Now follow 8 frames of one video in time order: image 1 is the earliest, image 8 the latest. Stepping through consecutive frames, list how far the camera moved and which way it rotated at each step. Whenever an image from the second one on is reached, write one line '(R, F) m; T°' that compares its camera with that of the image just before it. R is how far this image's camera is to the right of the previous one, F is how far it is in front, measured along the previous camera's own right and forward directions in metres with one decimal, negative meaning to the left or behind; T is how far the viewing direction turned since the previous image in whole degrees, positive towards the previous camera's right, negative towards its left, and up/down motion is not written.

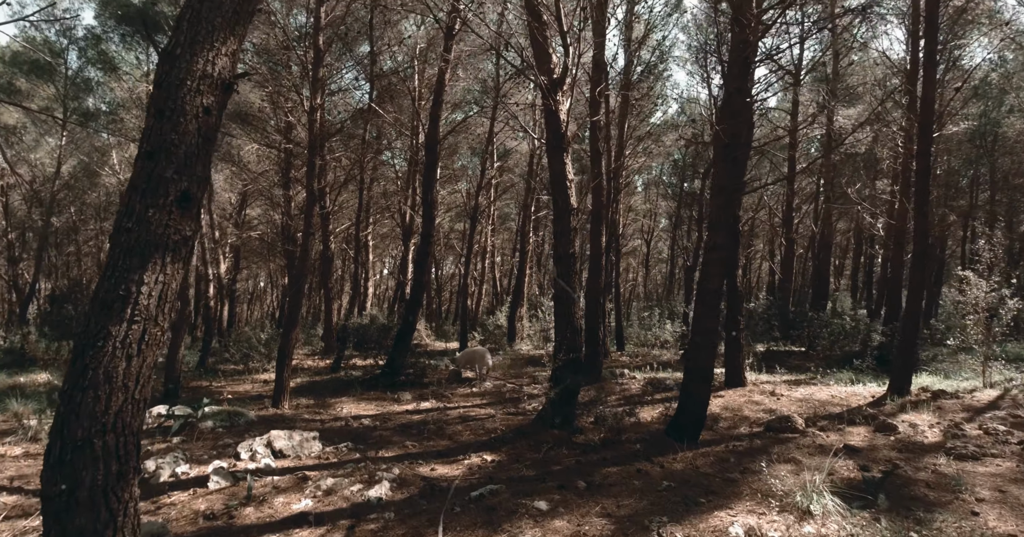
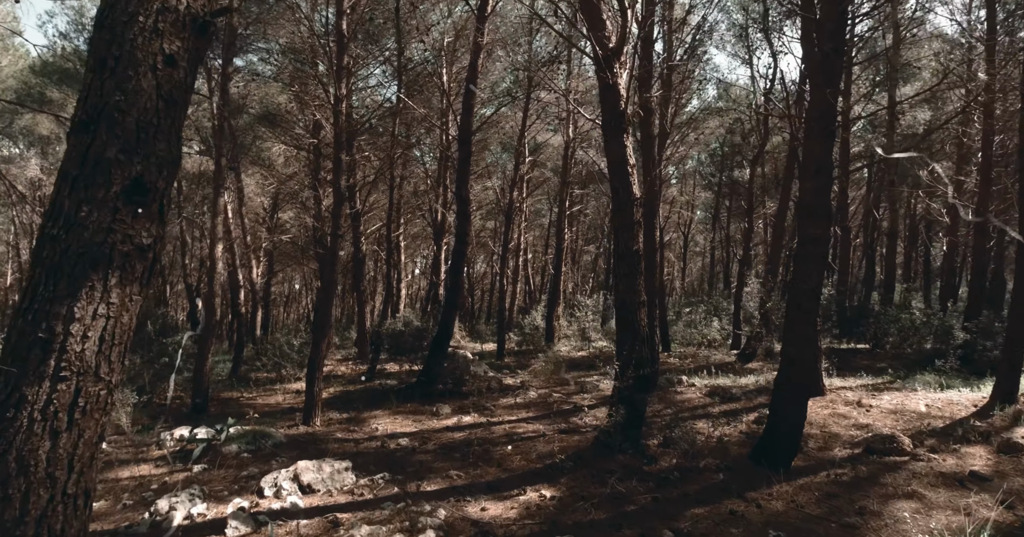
(-0.2, +0.7) m; -2°
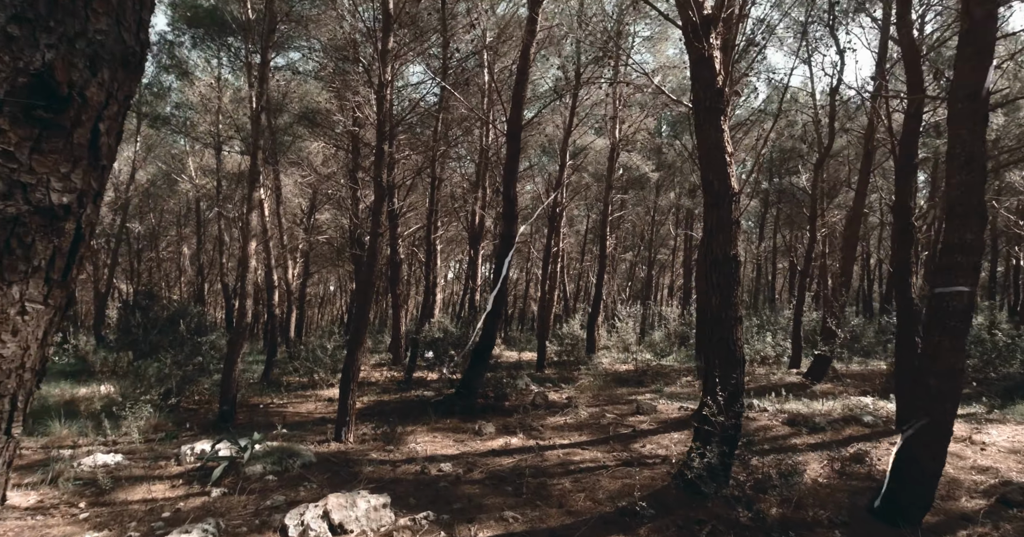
(-0.2, +0.7) m; -3°
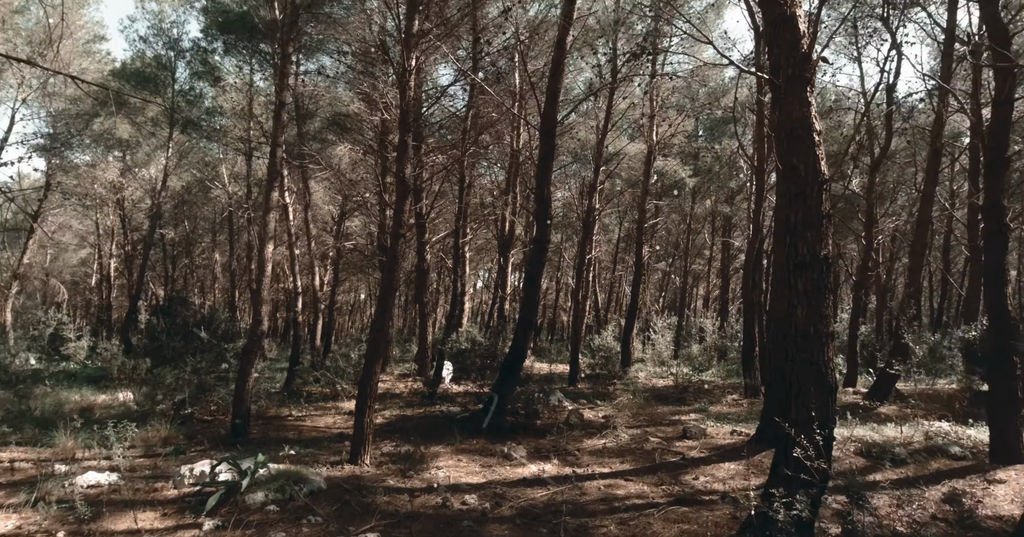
(0.0, +0.7) m; -2°
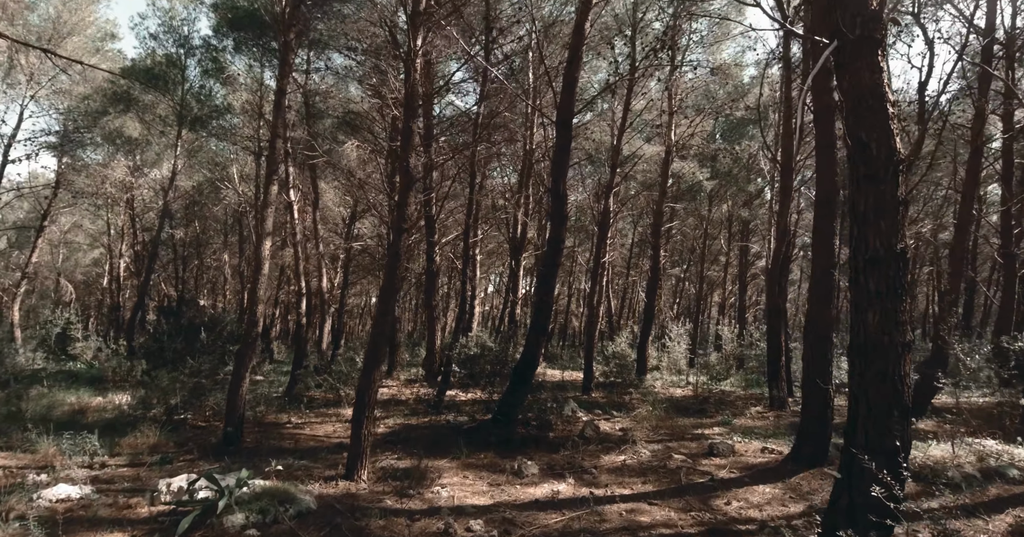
(0.0, +0.5) m; -1°
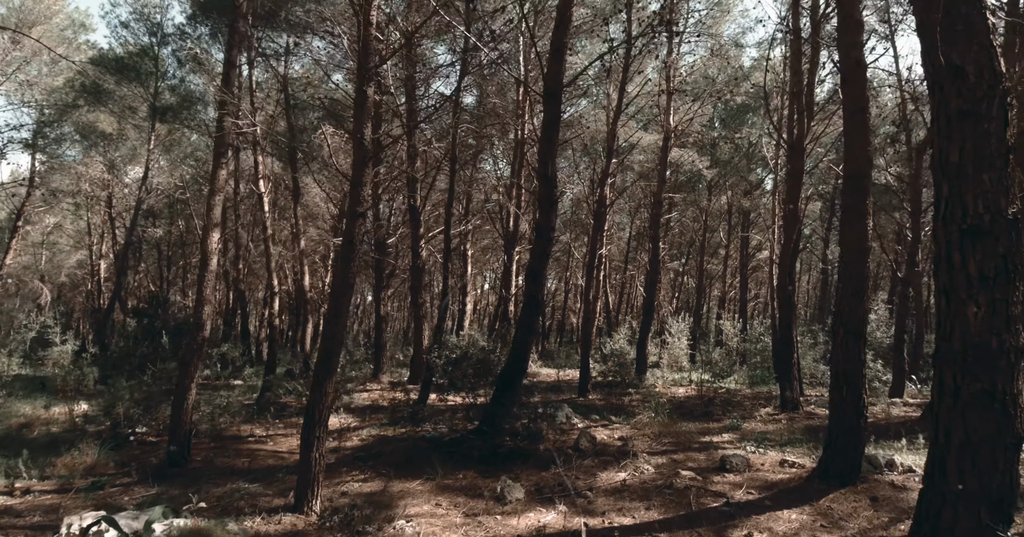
(+0.1, +0.9) m; 0°
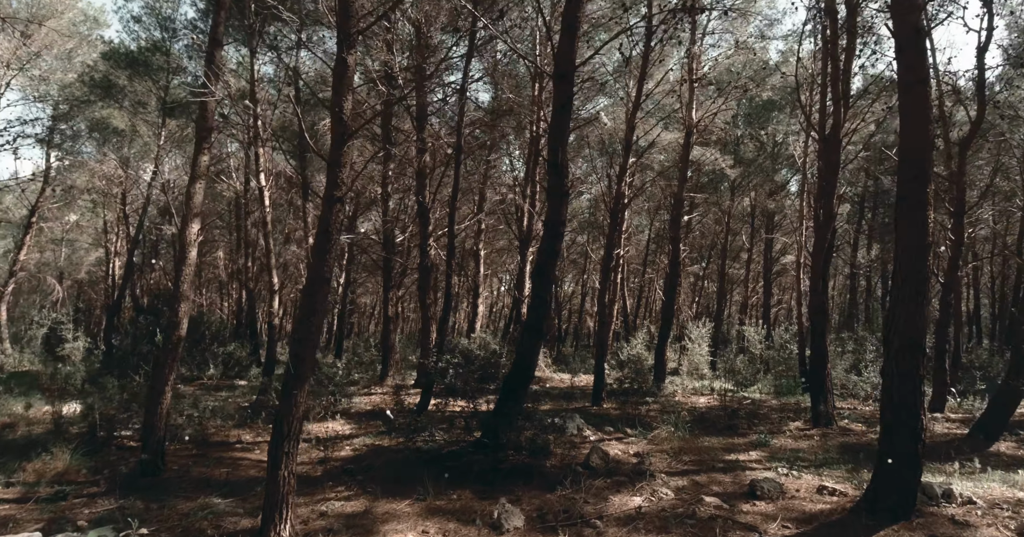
(+0.1, +0.6) m; -1°
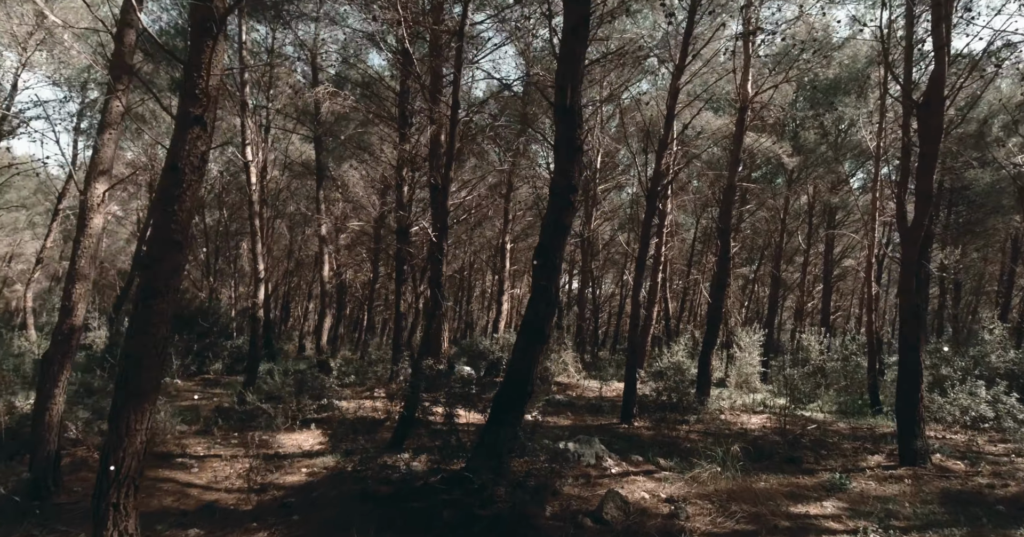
(+0.3, +1.5) m; -4°
